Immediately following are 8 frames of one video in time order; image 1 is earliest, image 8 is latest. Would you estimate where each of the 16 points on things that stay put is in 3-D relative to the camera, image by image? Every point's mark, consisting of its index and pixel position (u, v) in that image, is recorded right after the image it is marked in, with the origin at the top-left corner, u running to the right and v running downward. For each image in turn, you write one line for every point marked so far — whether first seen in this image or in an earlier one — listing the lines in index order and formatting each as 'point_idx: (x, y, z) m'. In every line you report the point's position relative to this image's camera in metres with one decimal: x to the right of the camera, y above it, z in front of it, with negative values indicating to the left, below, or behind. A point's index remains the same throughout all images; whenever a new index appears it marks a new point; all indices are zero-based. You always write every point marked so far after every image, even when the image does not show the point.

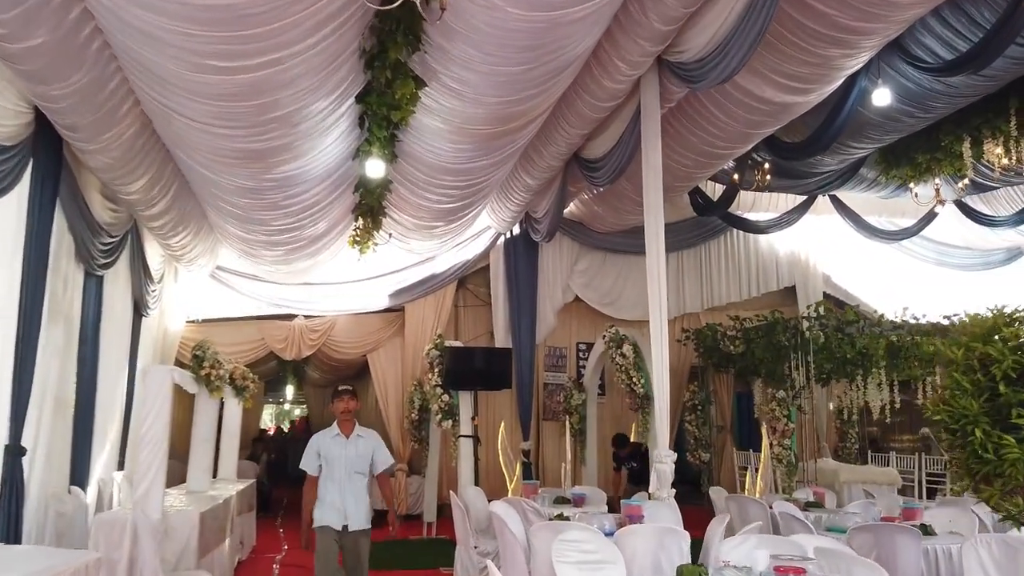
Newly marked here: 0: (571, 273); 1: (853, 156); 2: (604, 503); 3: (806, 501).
0: (+0.8, +0.2, +10.5) m
1: (+3.8, +1.4, +8.6) m
2: (+0.7, -1.7, +6.0) m
3: (+2.4, -1.7, +6.3) m
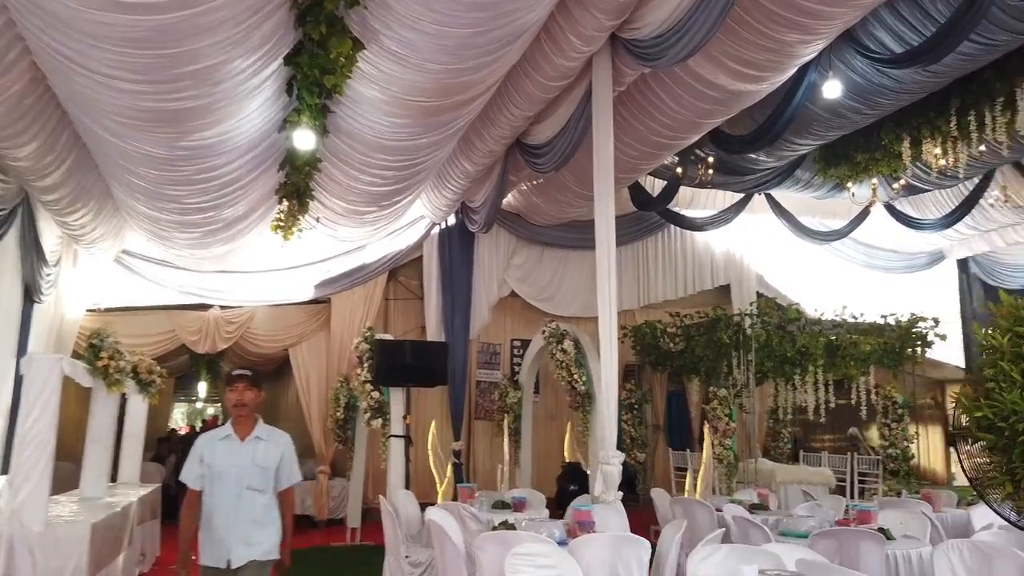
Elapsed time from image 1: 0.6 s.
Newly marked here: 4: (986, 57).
0: (-0.1, +0.3, +10.1) m
1: (+3.1, +1.5, +8.5) m
2: (+0.2, -1.6, +5.7) m
3: (+1.9, -1.7, +6.1) m
4: (+3.8, +1.8, +6.1) m
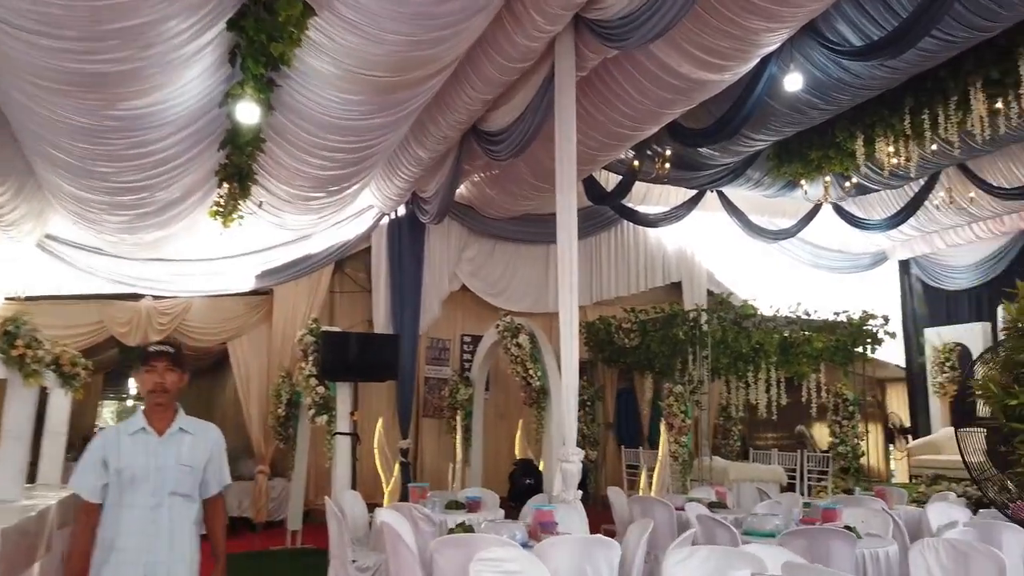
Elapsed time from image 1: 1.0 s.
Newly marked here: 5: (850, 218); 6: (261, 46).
0: (-0.7, +0.3, +9.8) m
1: (+2.6, +1.5, +8.5) m
2: (-0.1, -1.5, +5.4) m
3: (+1.5, -1.6, +5.9) m
4: (+3.5, +1.9, +6.1) m
5: (+4.6, +0.9, +10.6) m
6: (-1.4, +1.4, +4.3) m
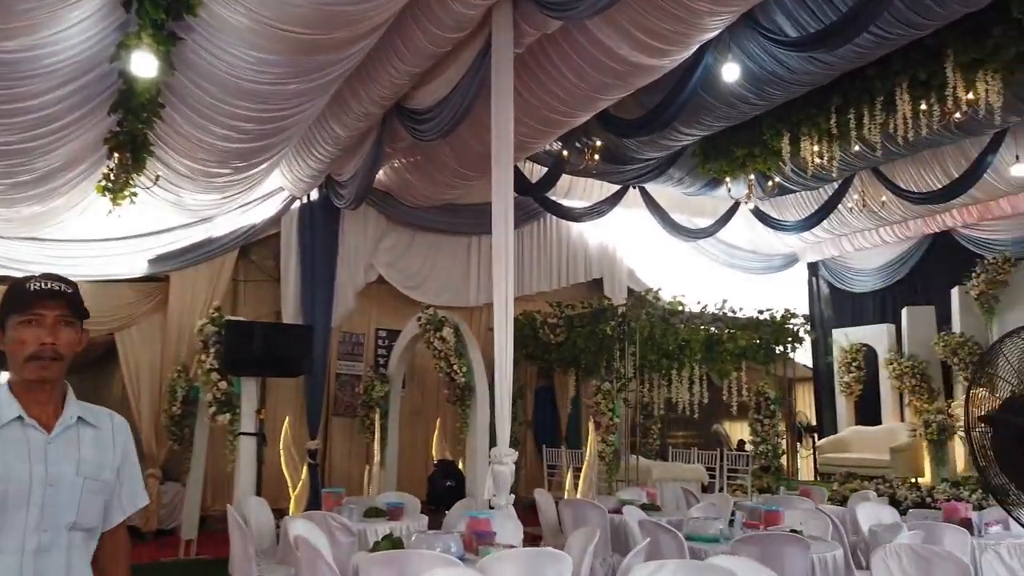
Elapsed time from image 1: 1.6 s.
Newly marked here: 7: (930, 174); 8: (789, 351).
0: (-1.7, +0.4, +9.3) m
1: (+1.8, +1.5, +8.4) m
2: (-0.6, -1.5, +5.0) m
3: (+0.9, -1.6, +5.7) m
4: (+2.9, +1.9, +6.1) m
5: (+3.5, +0.9, +10.7) m
6: (-1.7, +1.5, +3.7) m
7: (+5.2, +1.4, +9.6) m
8: (+2.8, -0.6, +7.8) m
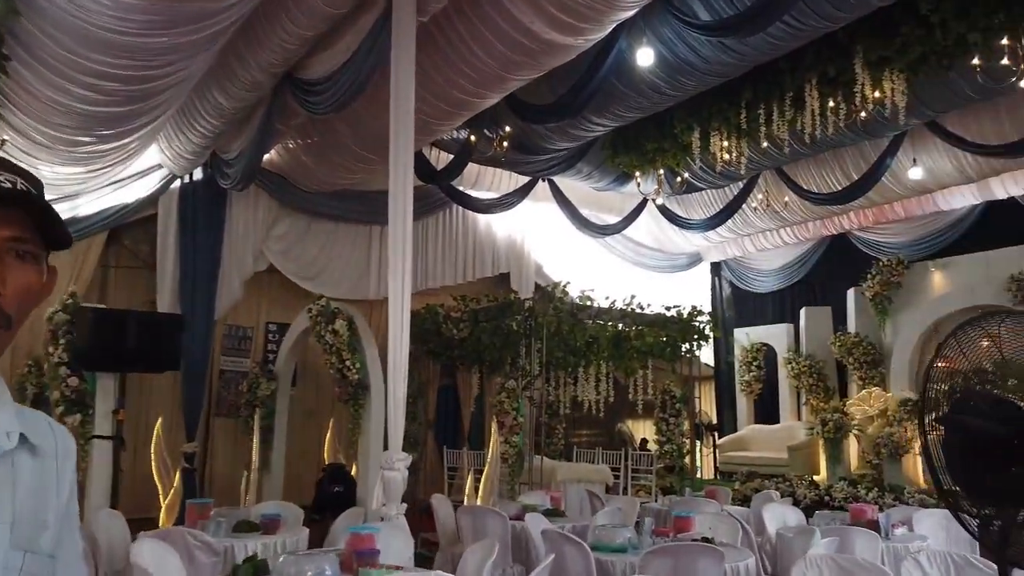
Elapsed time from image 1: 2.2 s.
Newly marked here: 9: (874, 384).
0: (-2.8, +0.6, +8.6) m
1: (+0.8, +1.6, +8.1) m
2: (-1.2, -1.4, +4.5) m
3: (+0.2, -1.5, +5.3) m
4: (+2.2, +1.9, +6.0) m
5: (+2.2, +1.0, +10.6) m
6: (-2.1, +1.6, +3.1) m
7: (+4.1, +1.4, +9.8) m
8: (+1.8, -0.6, +7.6) m
9: (+4.9, -1.3, +10.3) m
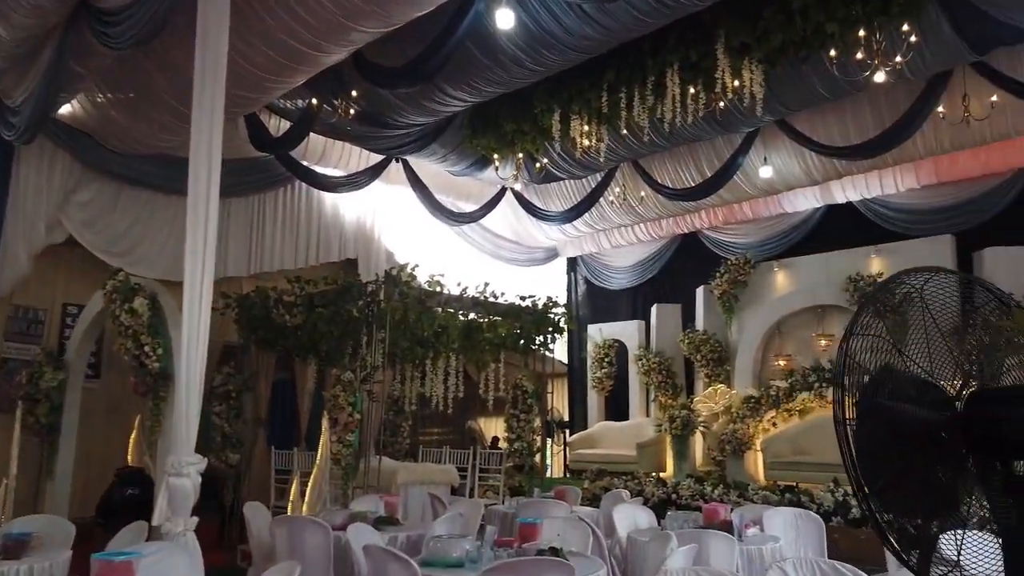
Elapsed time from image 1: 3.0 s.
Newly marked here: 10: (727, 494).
0: (-4.3, +0.8, +7.4) m
1: (-0.7, +1.7, +7.5) m
2: (-2.1, -1.2, +3.6) m
3: (-0.8, -1.4, +4.7) m
4: (+1.1, +2.0, +5.7) m
5: (+0.3, +1.1, +10.2) m
6: (-2.6, +1.7, +2.1) m
7: (+2.2, +1.5, +9.8) m
8: (+0.3, -0.5, +7.3) m
9: (+2.8, -1.3, +10.5) m
10: (+2.1, -2.0, +7.5) m
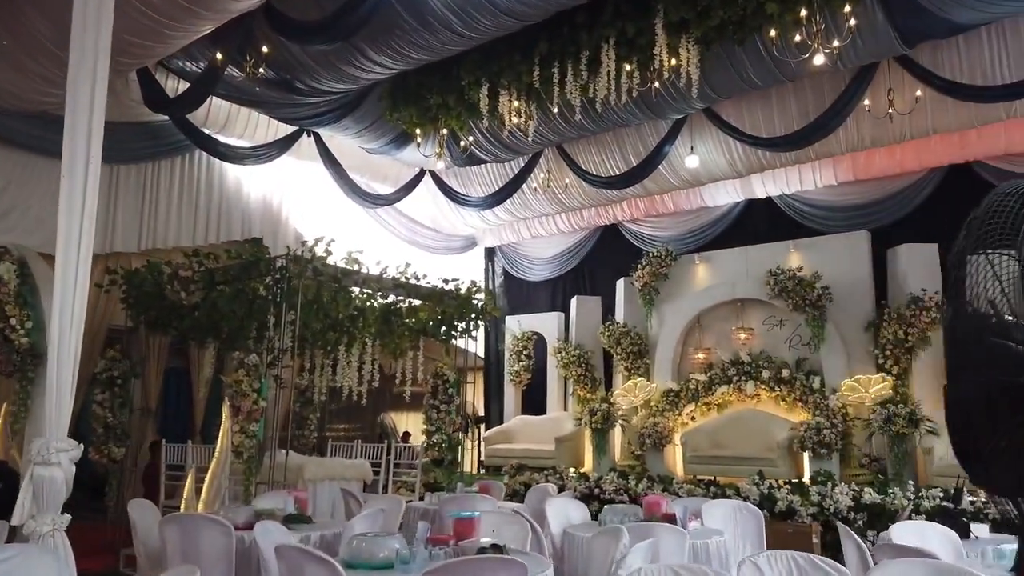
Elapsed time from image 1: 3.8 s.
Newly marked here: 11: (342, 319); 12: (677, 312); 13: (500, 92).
0: (-5.0, +1.1, +6.4) m
1: (-1.3, +1.9, +7.0) m
2: (-2.3, -1.0, +2.9) m
3: (-1.2, -1.2, +4.2) m
4: (+0.6, +2.1, +5.4) m
5: (-0.8, +1.2, +9.8) m
6: (-2.6, +1.9, +1.3) m
7: (+1.2, +1.6, +9.6) m
8: (-0.4, -0.4, +6.9) m
9: (+1.7, -1.2, +10.3) m
10: (+1.3, -1.9, +7.3) m
11: (-1.4, -0.3, +6.3) m
12: (+2.2, -0.3, +10.3) m
13: (-0.1, +1.8, +7.1) m
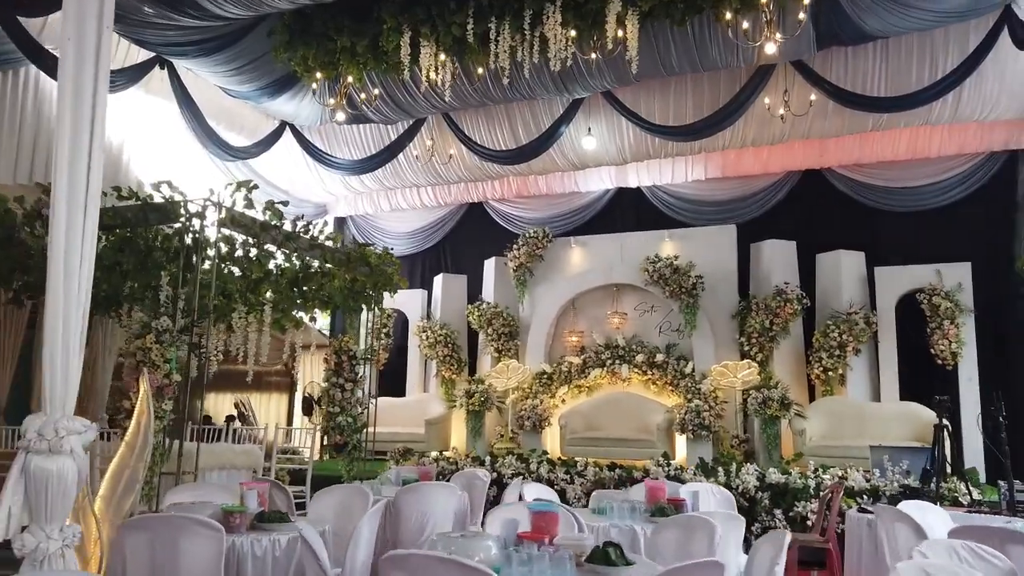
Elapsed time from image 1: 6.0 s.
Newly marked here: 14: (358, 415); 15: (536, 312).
0: (-5.2, +1.5, +4.5) m
1: (-1.9, +2.2, +6.0) m
2: (-1.9, -0.7, +1.9) m
3: (-1.2, -1.0, +3.4) m
4: (+0.4, +2.3, +5.1) m
5: (-2.1, +1.6, +8.9) m
6: (-1.5, +2.2, +0.2) m
7: (-0.1, +1.8, +9.2) m
8: (-1.0, -0.1, +6.2) m
9: (0.0, -0.9, +10.1) m
10: (+0.4, -1.7, +7.1) m
11: (-1.8, +0.1, +5.3) m
12: (+0.5, -0.1, +10.2) m
13: (-0.7, +2.1, +6.5) m
14: (-1.4, -1.1, +6.4) m
15: (+0.3, -0.3, +10.2) m
